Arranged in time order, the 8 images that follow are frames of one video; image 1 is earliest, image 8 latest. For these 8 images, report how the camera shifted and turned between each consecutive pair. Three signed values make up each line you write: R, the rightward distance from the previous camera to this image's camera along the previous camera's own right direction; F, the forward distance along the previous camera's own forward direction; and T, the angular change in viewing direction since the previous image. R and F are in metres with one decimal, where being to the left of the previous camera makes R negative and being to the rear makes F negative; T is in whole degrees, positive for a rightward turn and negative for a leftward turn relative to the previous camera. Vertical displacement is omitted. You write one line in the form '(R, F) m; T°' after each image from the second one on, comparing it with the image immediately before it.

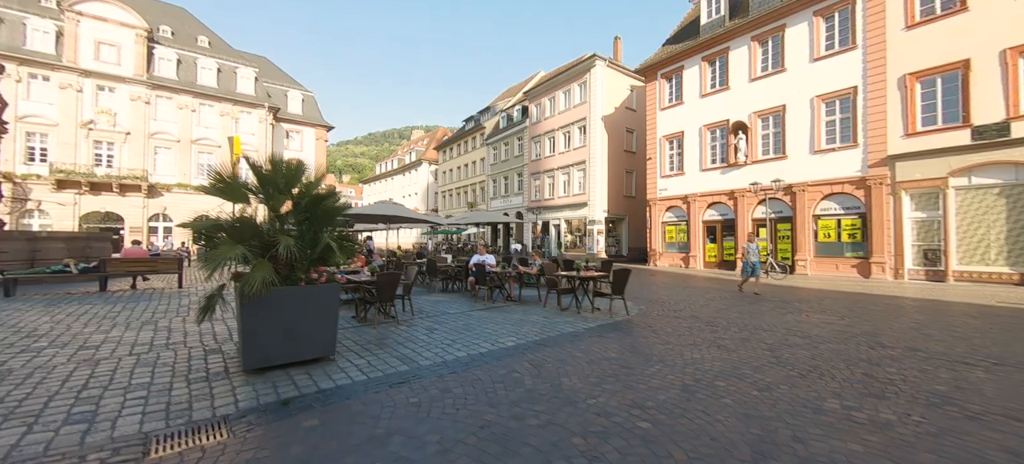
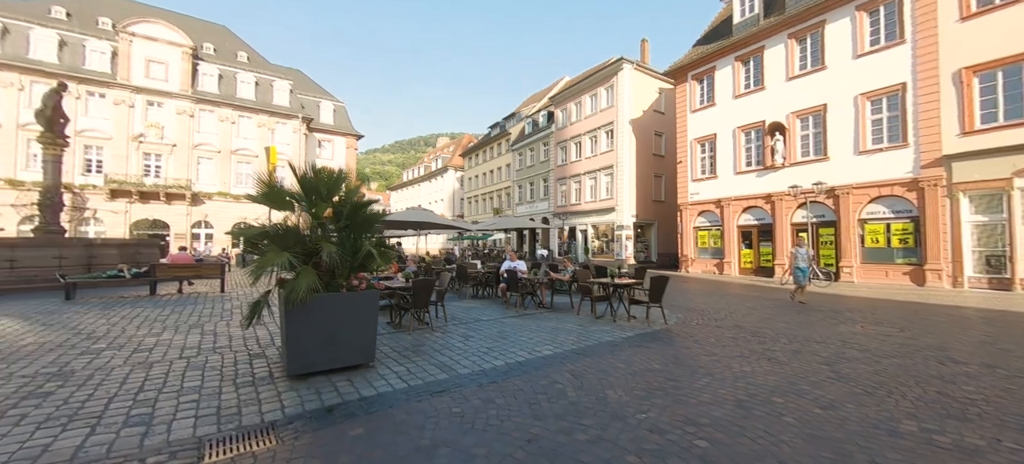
(-0.2, +0.1) m; -3°
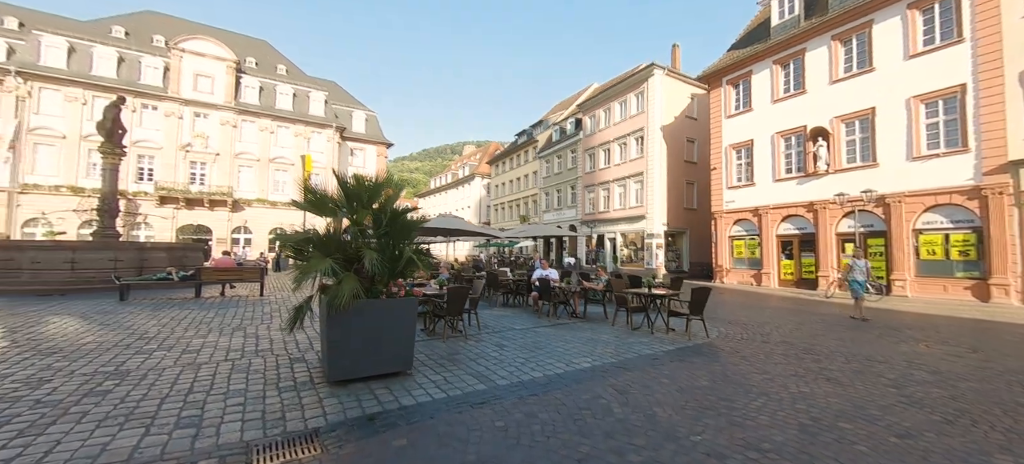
(-0.2, +0.1) m; -4°
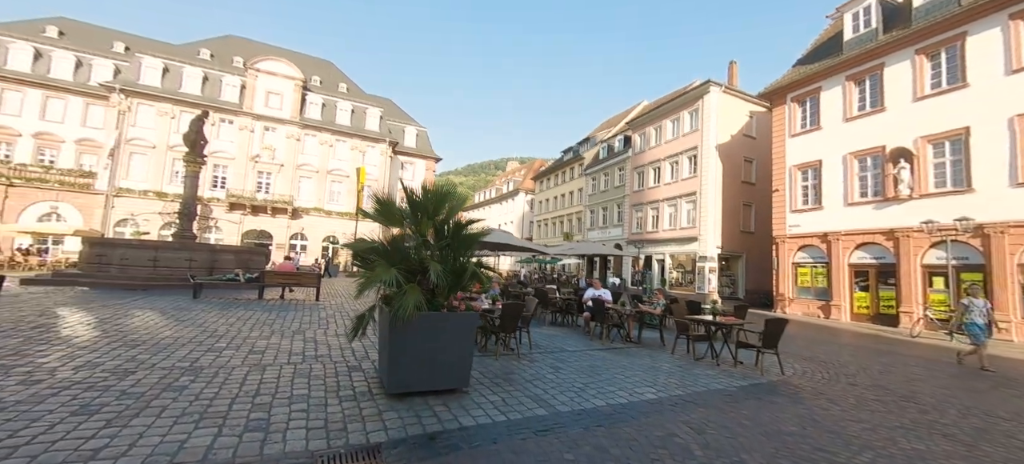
(-0.3, +0.1) m; -6°
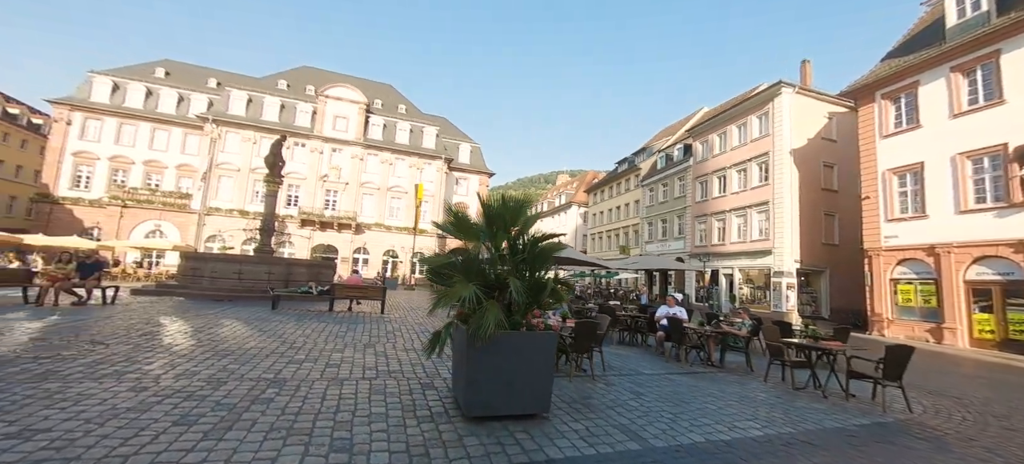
(-0.3, +0.2) m; -7°
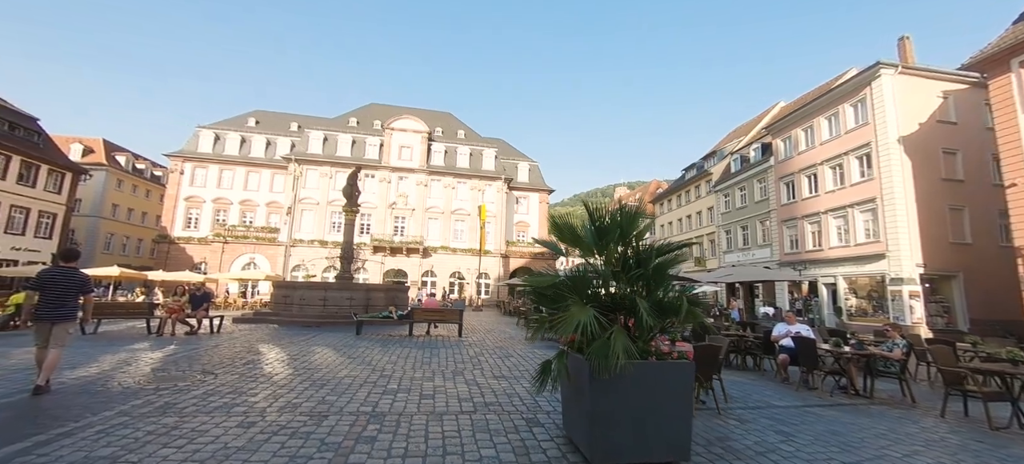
(-0.5, +0.4) m; -8°
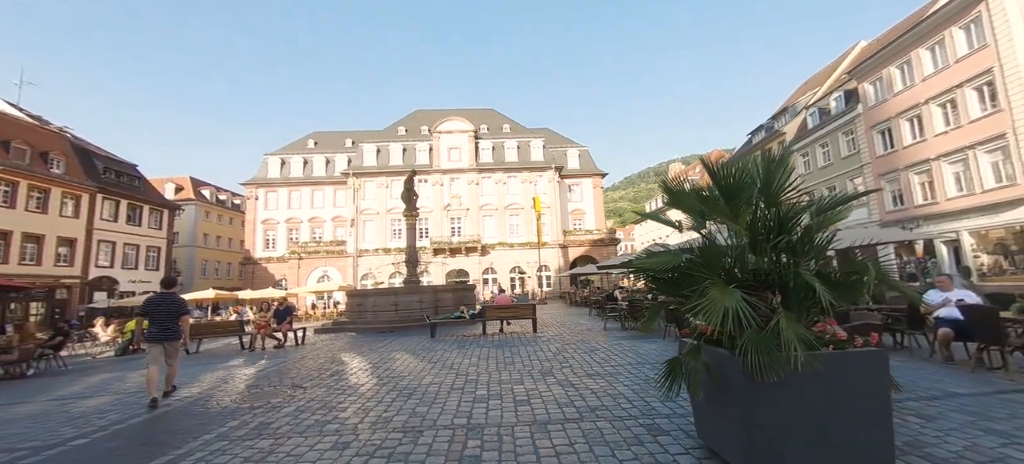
(-0.4, +0.6) m; -8°
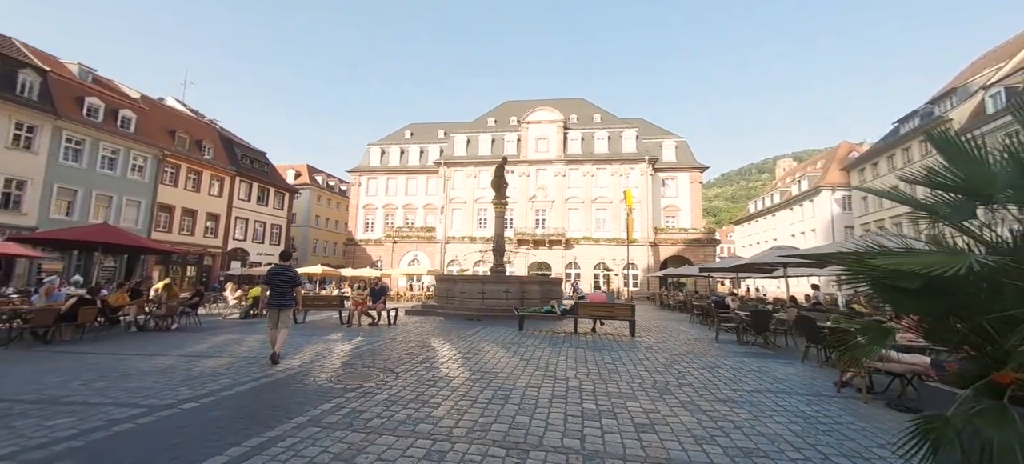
(-0.5, +0.8) m; -12°
